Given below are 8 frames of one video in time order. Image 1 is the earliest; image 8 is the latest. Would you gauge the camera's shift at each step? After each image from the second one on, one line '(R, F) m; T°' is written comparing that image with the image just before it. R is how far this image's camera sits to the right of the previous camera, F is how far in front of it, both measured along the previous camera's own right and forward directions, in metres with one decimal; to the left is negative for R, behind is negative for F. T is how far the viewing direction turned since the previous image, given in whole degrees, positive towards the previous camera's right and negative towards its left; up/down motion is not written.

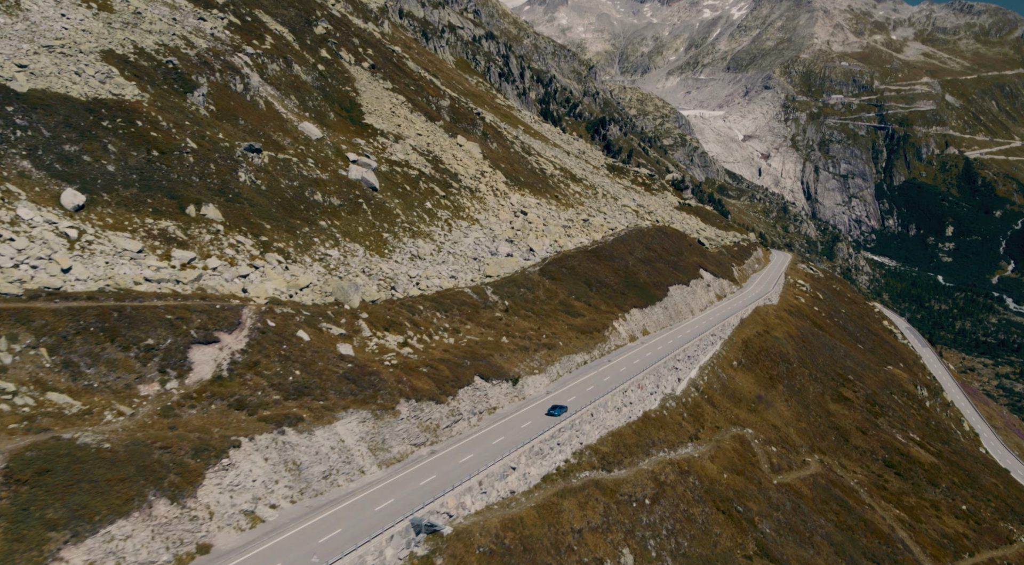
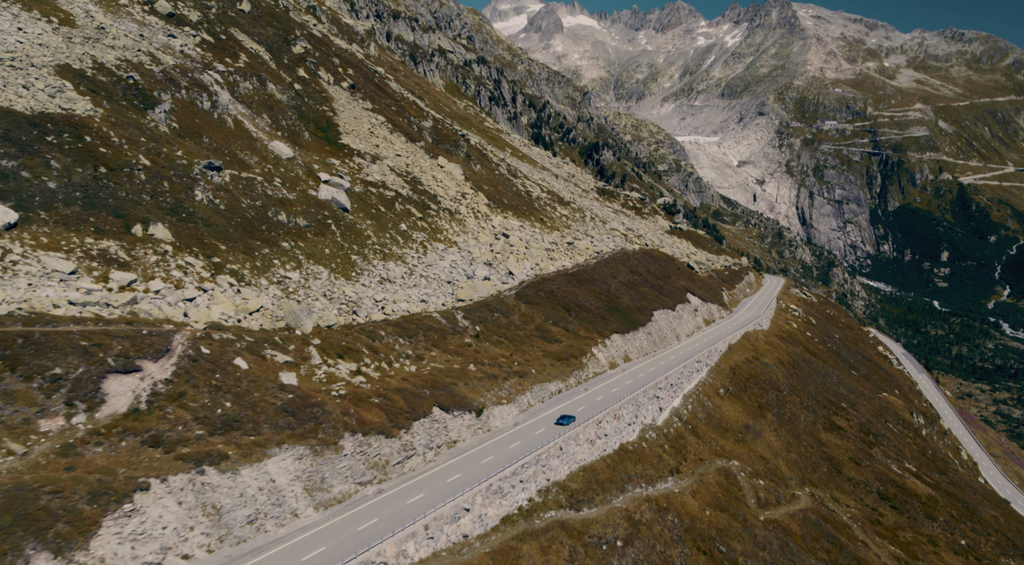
(+2.5, +3.5) m; 0°
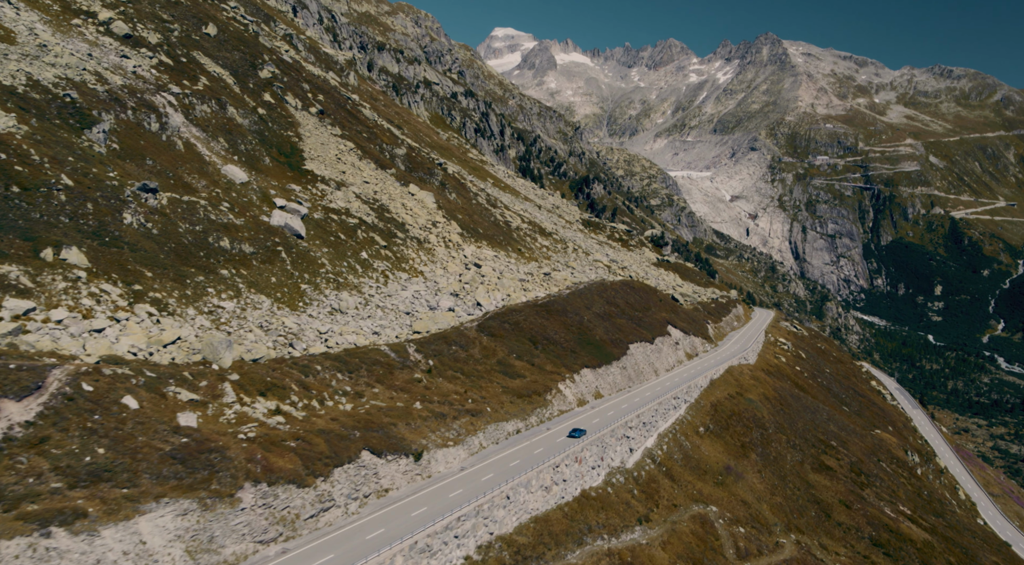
(+3.6, +5.1) m; 0°
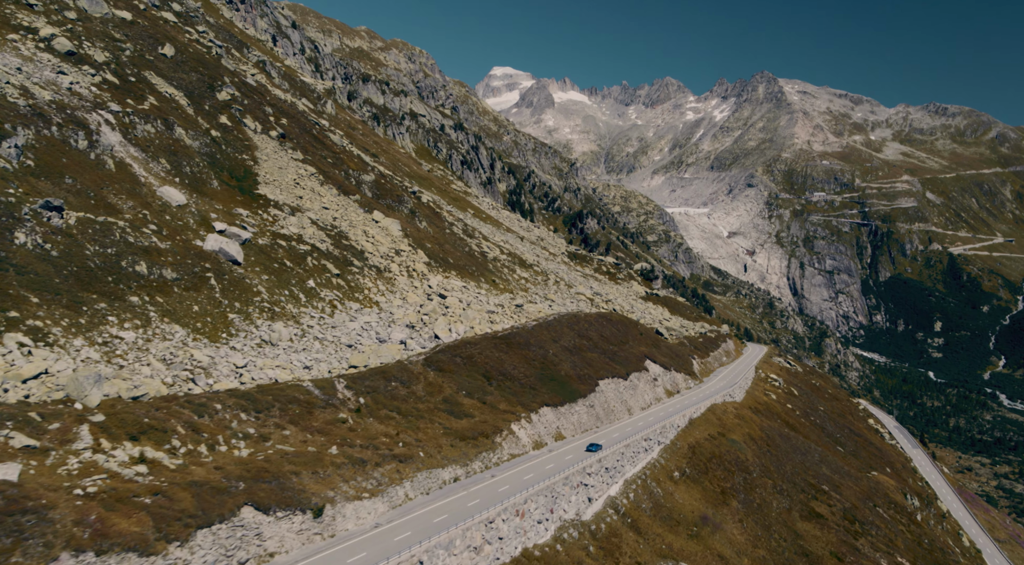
(+4.8, +6.8) m; 0°
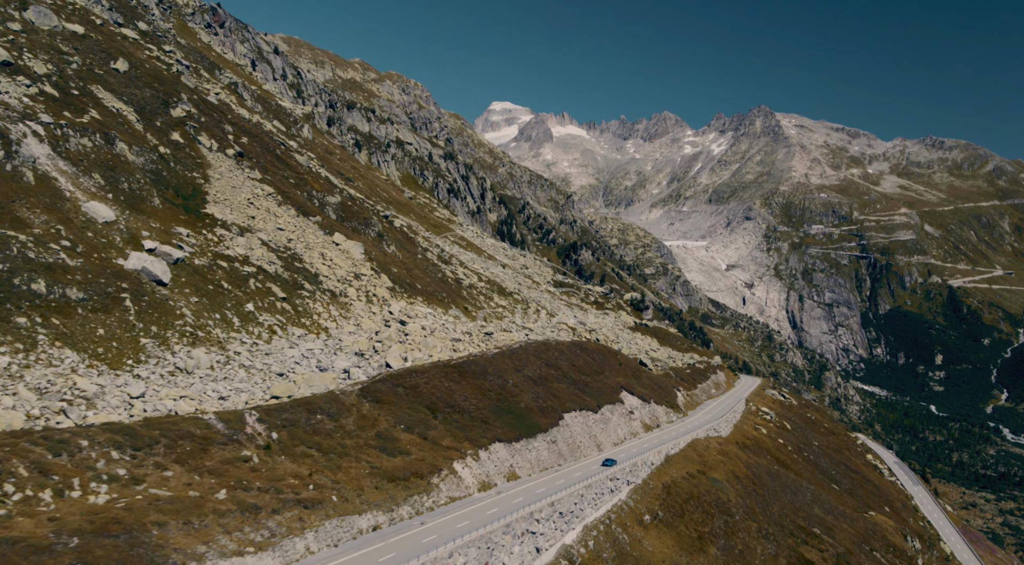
(+4.7, +6.8) m; 0°
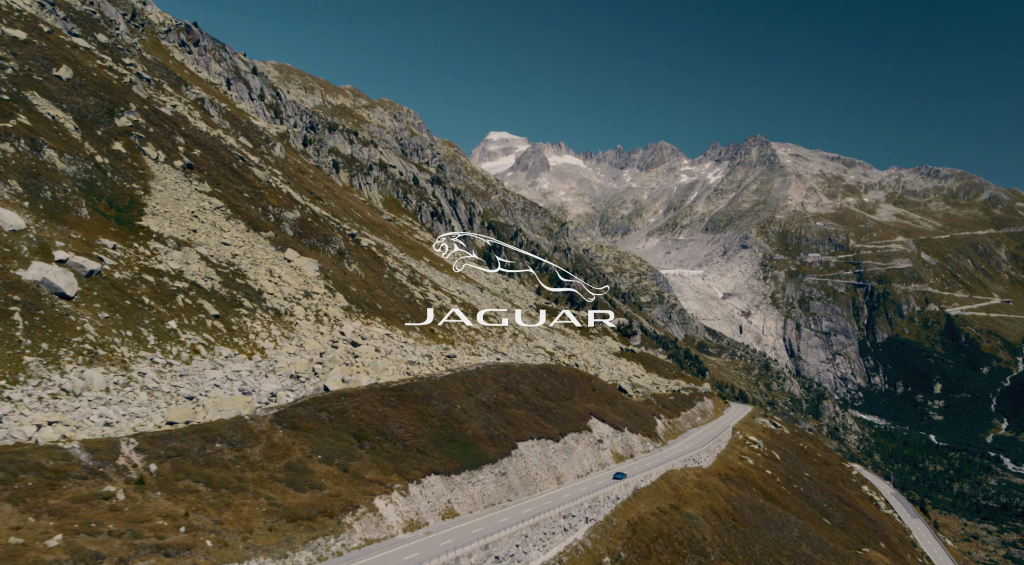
(+4.8, +6.9) m; 0°
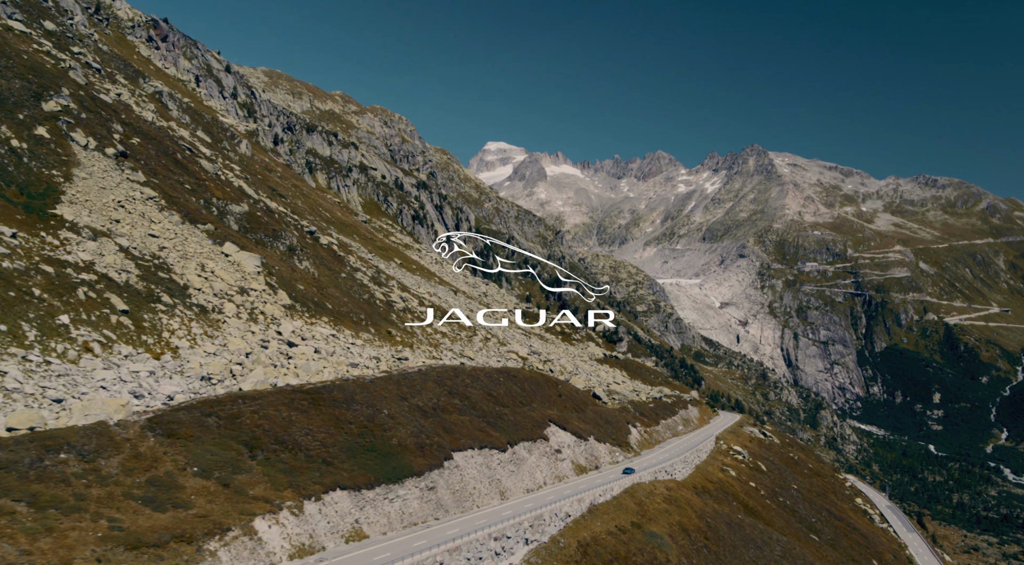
(+5.5, +7.9) m; 0°
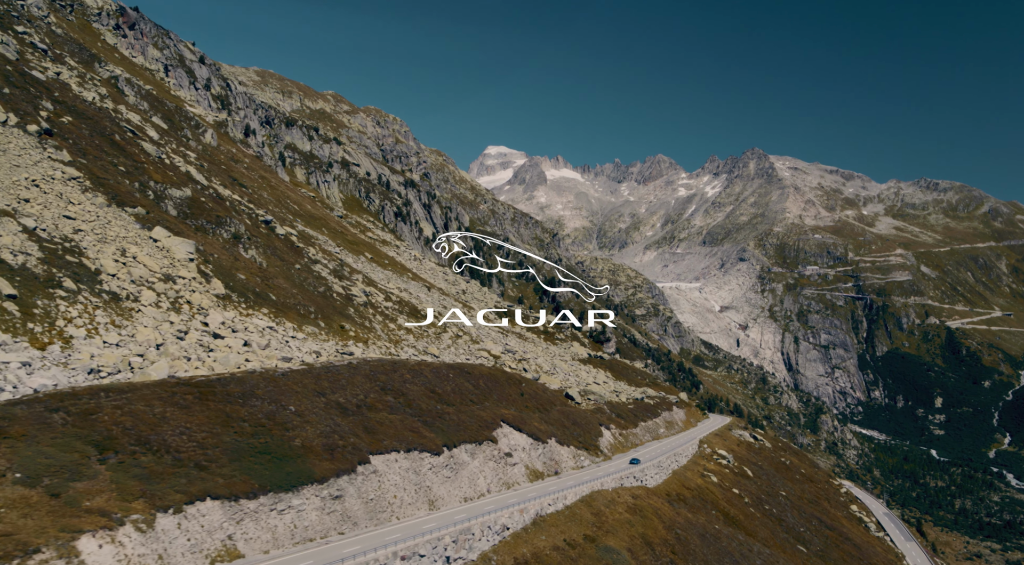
(+5.6, +8.0) m; 0°
